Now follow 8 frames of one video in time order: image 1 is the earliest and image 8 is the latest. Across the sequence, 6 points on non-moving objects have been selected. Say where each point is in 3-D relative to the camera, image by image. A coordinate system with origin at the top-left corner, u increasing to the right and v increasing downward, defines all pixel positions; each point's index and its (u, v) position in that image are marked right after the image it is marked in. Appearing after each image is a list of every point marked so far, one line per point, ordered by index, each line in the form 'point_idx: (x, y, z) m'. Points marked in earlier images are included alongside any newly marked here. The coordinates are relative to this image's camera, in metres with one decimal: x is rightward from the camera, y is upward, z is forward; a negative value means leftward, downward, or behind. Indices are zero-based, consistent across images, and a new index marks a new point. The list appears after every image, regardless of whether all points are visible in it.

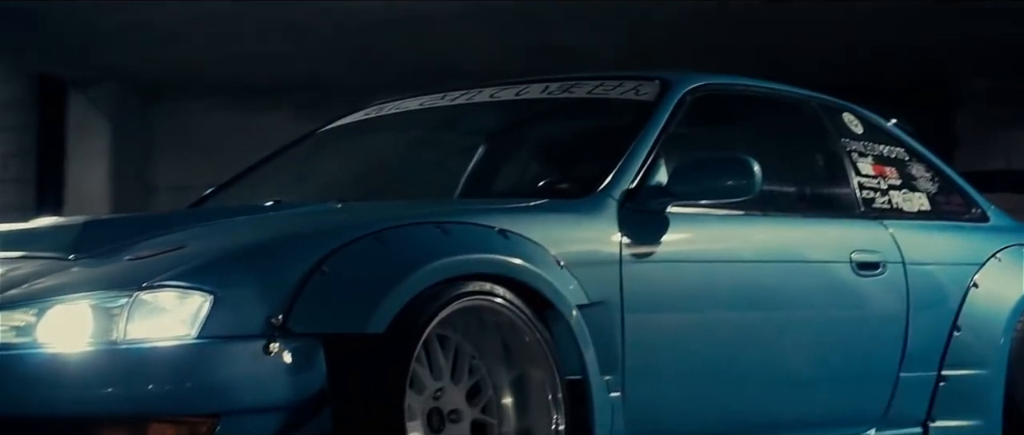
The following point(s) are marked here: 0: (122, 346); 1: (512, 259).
0: (-0.6, -0.2, +3.6) m
1: (0.0, -0.1, +4.1) m
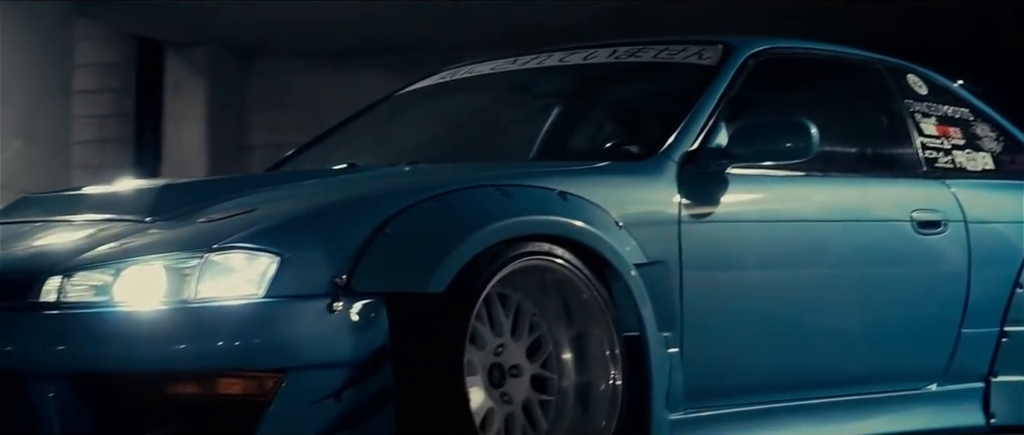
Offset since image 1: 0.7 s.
0: (-0.5, -0.1, +3.7) m
1: (+0.1, 0.0, +4.2) m
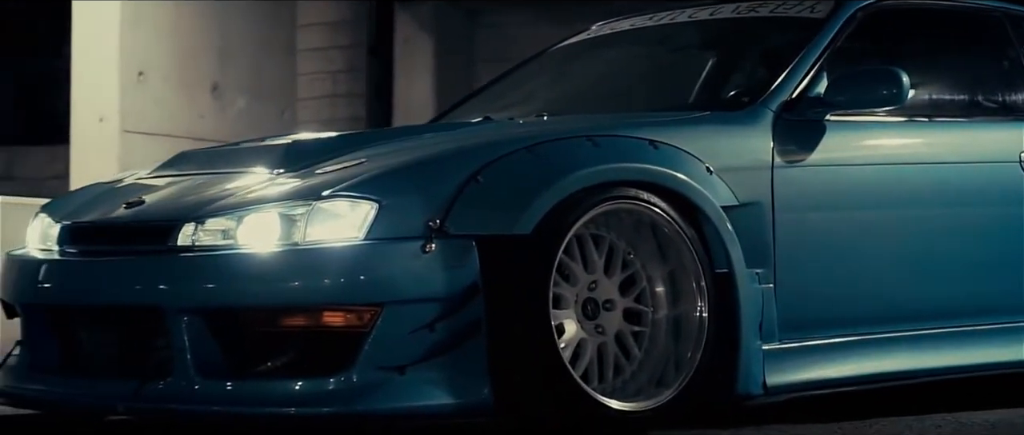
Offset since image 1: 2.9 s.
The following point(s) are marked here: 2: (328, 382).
0: (-0.4, -0.1, +4.2) m
1: (+0.3, +0.1, +4.6) m
2: (-0.3, -0.3, +4.2) m
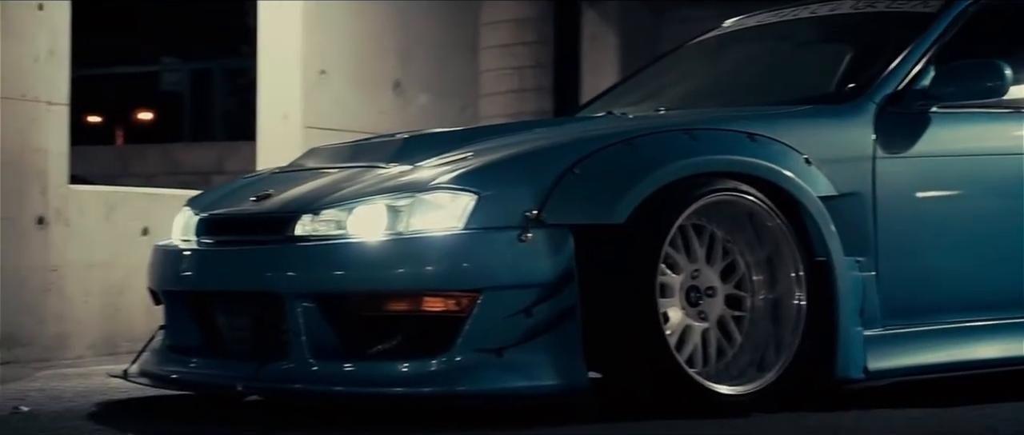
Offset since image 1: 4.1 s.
0: (-0.2, 0.0, +4.5) m
1: (+0.5, +0.1, +4.8) m
2: (-0.2, -0.3, +4.5) m
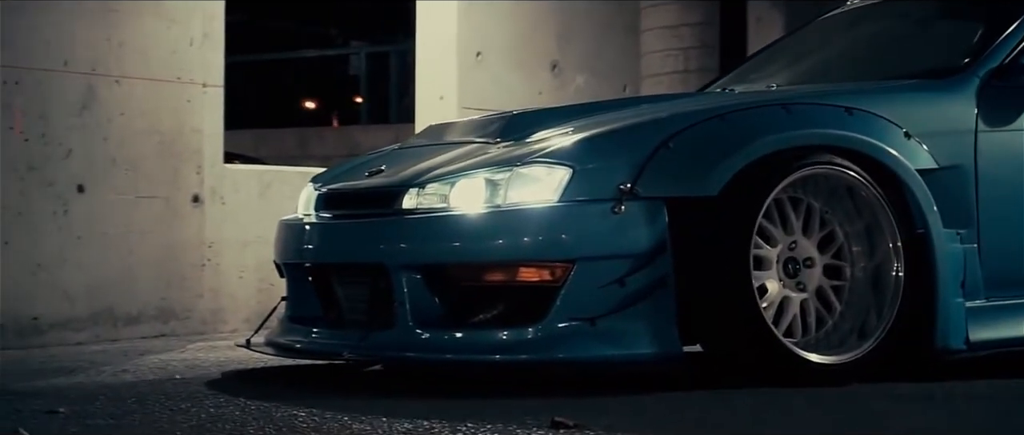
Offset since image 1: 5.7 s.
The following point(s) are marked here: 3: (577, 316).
0: (0.0, 0.0, +4.6) m
1: (+0.8, +0.2, +4.9) m
2: (0.0, -0.2, +4.6) m
3: (+0.1, -0.2, +4.6) m
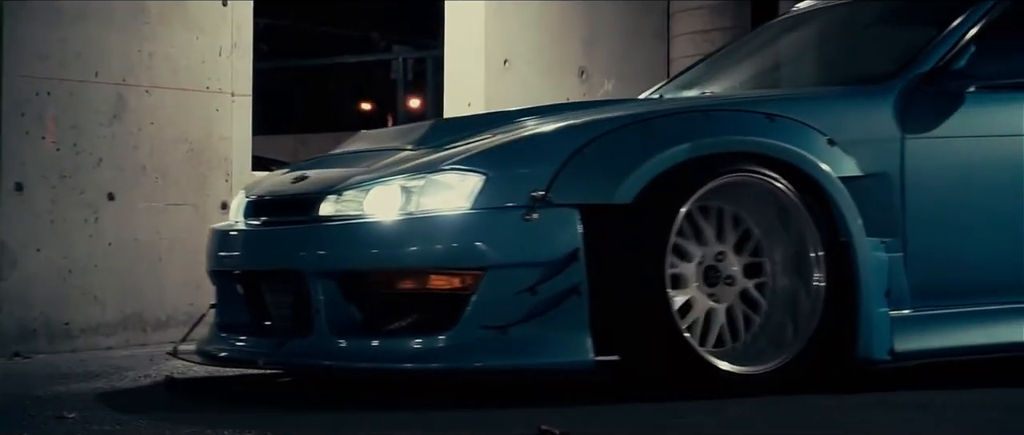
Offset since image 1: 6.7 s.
0: (-0.2, 0.0, +4.6) m
1: (+0.6, +0.2, +4.8) m
2: (-0.2, -0.3, +4.6) m
3: (-0.1, -0.2, +4.6) m
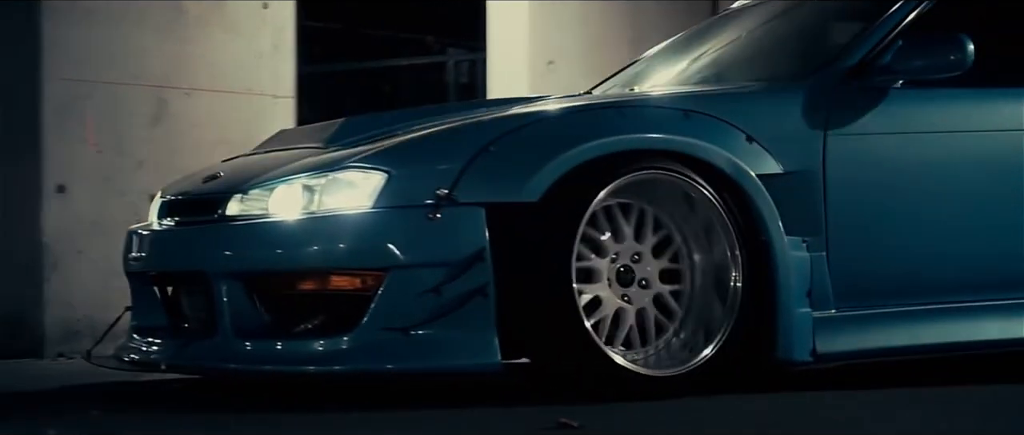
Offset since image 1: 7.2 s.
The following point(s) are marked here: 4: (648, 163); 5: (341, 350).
0: (-0.4, 0.0, +4.6) m
1: (+0.4, +0.2, +4.7) m
2: (-0.3, -0.3, +4.6) m
3: (-0.2, -0.2, +4.6) m
4: (+0.3, +0.1, +4.7) m
5: (-0.4, -0.3, +4.6) m
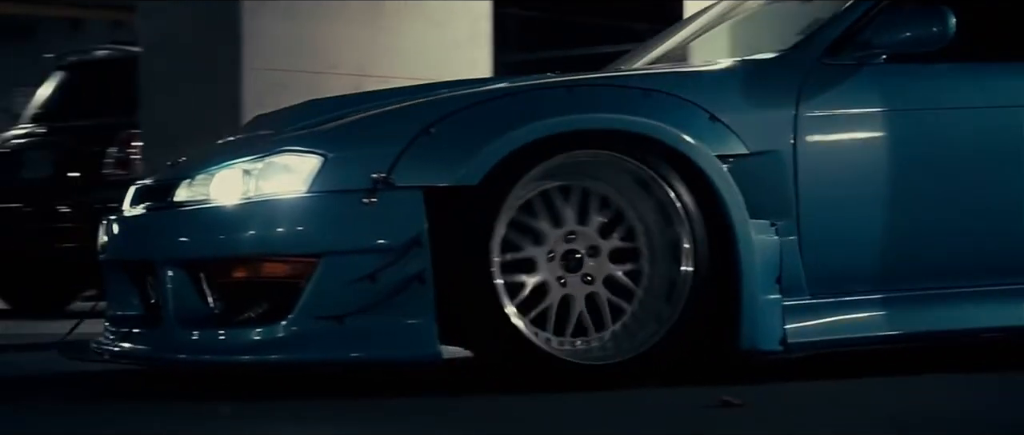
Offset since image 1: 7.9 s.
0: (-0.5, 0.0, +4.5) m
1: (+0.3, +0.2, +4.5) m
2: (-0.5, -0.2, +4.4) m
3: (-0.4, -0.2, +4.4) m
4: (+0.2, +0.2, +4.5) m
5: (-0.5, -0.2, +4.4) m
